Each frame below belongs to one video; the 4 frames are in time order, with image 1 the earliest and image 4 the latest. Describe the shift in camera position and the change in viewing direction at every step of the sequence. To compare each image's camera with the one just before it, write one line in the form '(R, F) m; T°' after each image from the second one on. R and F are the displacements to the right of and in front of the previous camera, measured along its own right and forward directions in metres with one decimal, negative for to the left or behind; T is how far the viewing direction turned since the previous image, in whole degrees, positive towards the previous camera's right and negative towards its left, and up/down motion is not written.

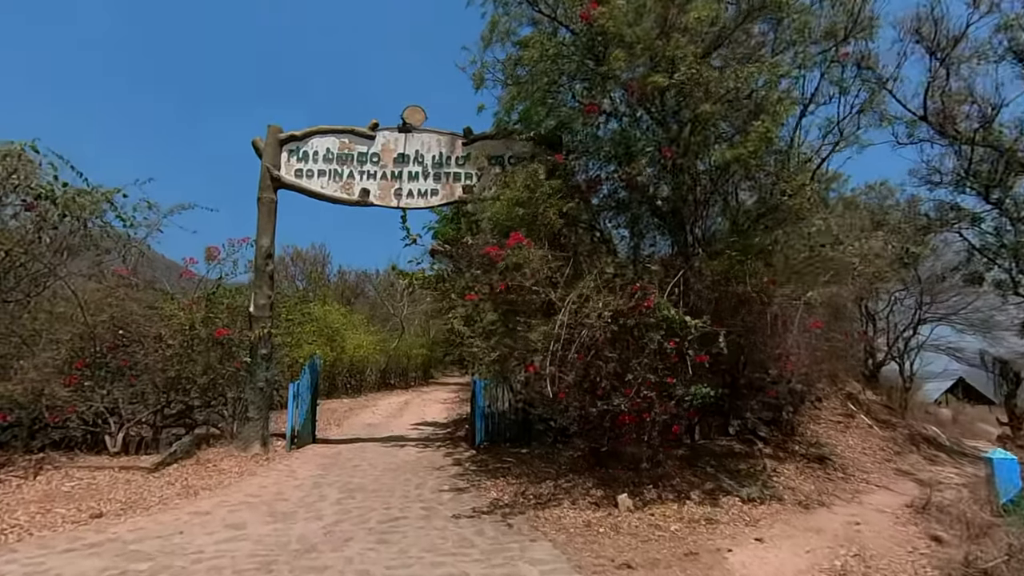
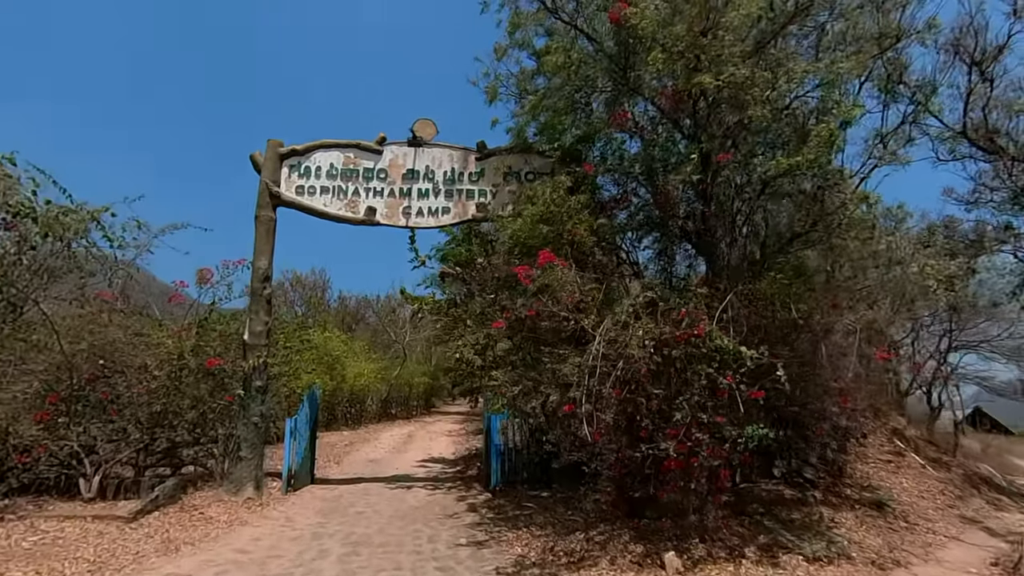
(-0.3, +0.8) m; 0°
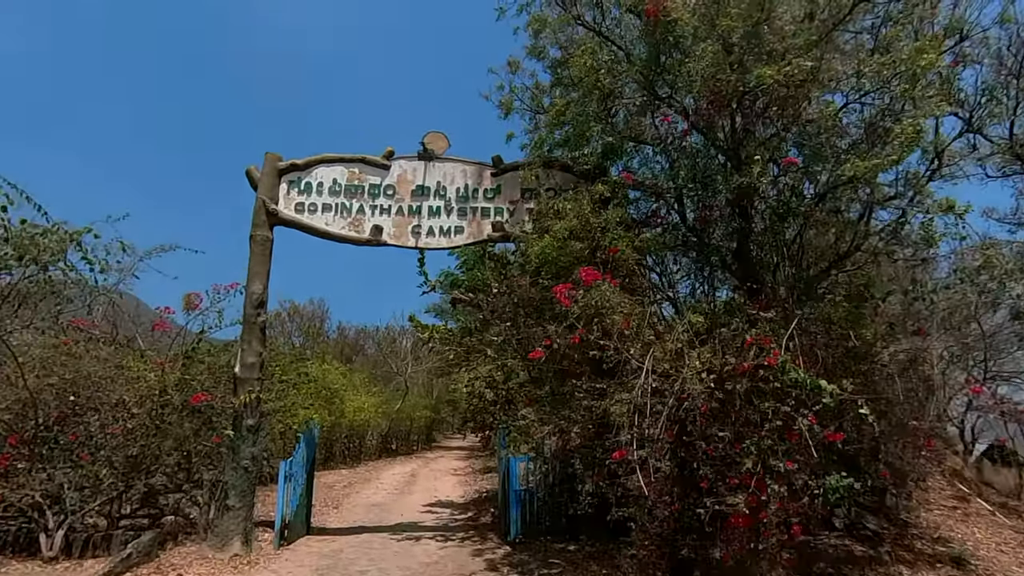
(-0.3, +0.9) m; 0°
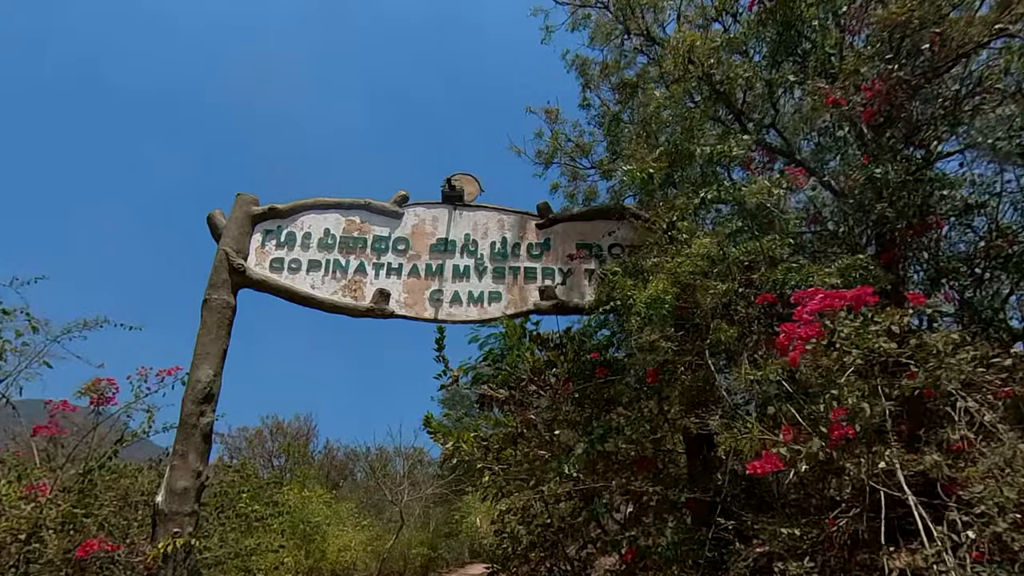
(-0.6, +2.5) m; 0°
